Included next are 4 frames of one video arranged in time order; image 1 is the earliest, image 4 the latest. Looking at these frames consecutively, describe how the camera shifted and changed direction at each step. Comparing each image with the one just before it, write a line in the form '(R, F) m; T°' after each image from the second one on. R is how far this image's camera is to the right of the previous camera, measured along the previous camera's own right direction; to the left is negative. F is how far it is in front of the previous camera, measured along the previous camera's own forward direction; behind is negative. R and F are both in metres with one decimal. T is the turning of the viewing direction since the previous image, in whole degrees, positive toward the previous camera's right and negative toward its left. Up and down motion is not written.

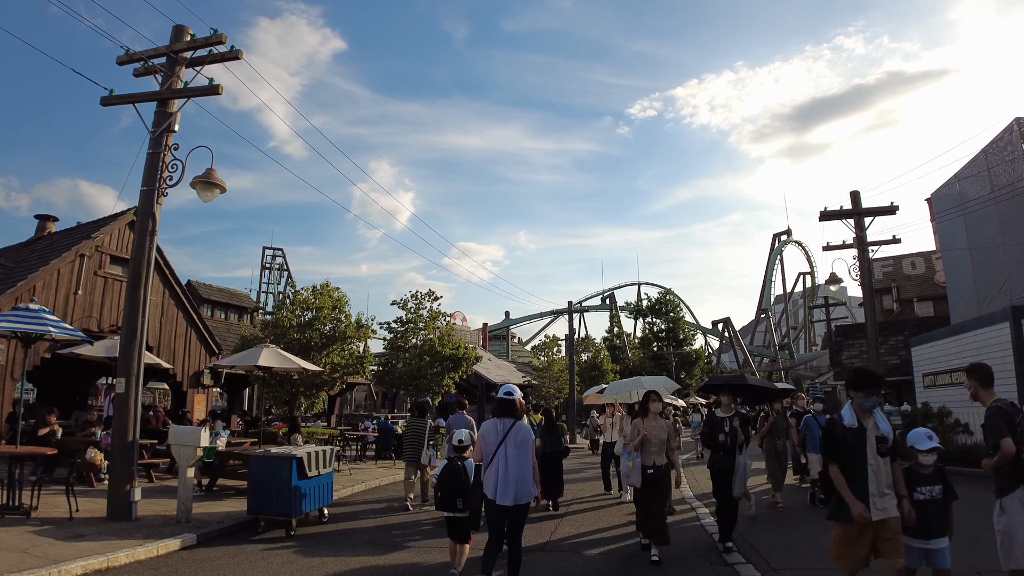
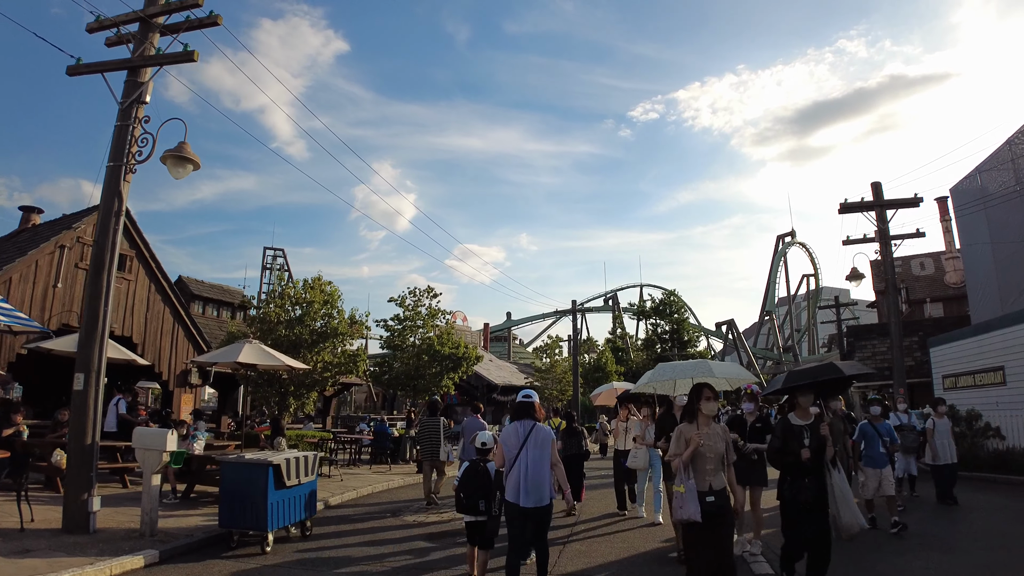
(0.0, +1.0) m; 0°
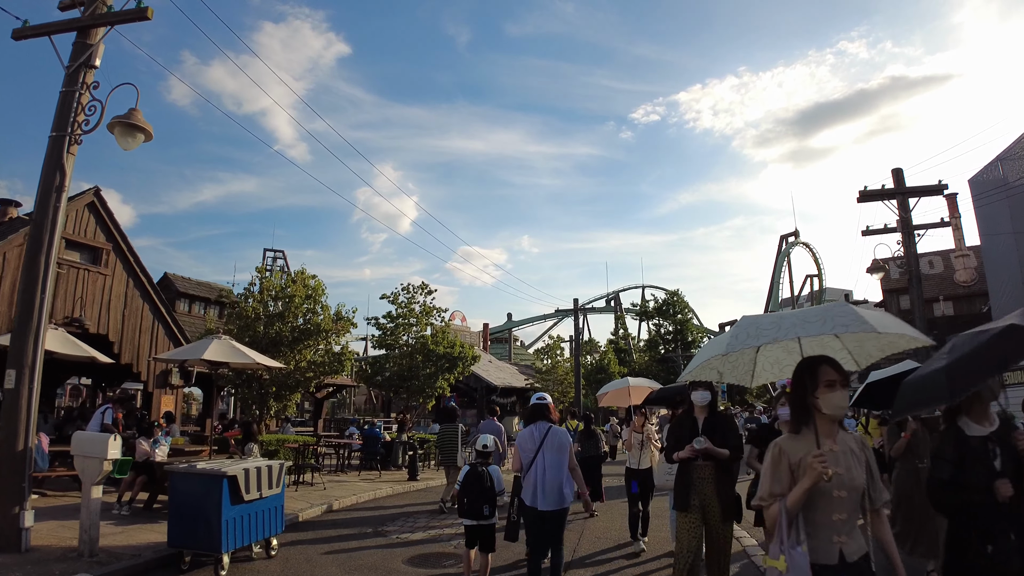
(+0.1, +1.1) m; 0°
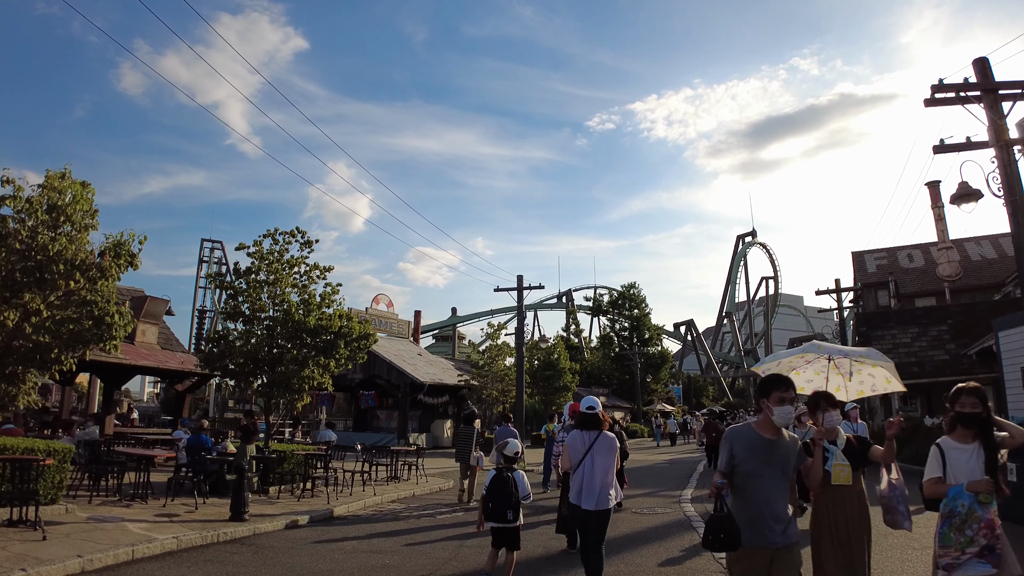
(+0.9, +6.0) m; +4°
